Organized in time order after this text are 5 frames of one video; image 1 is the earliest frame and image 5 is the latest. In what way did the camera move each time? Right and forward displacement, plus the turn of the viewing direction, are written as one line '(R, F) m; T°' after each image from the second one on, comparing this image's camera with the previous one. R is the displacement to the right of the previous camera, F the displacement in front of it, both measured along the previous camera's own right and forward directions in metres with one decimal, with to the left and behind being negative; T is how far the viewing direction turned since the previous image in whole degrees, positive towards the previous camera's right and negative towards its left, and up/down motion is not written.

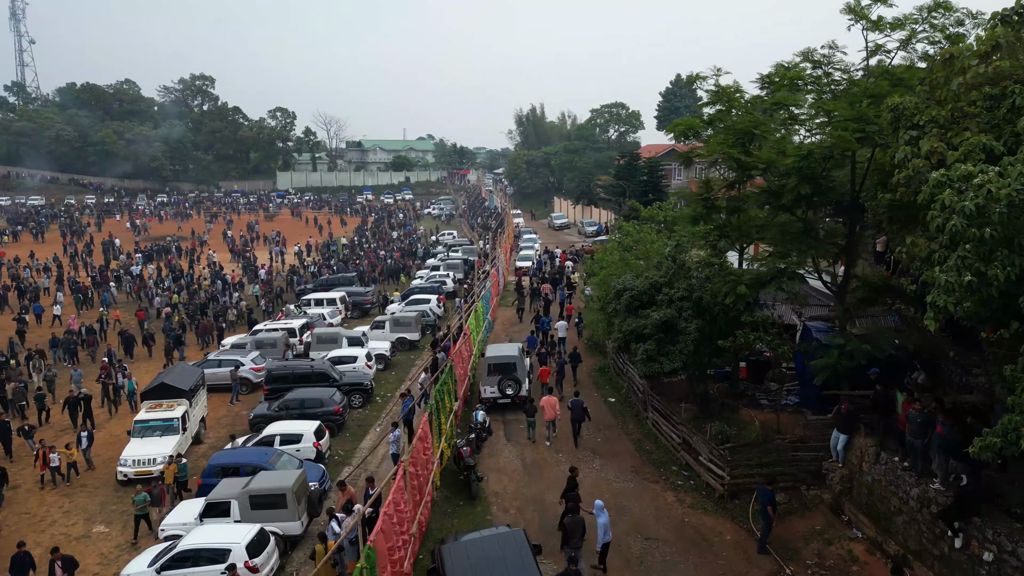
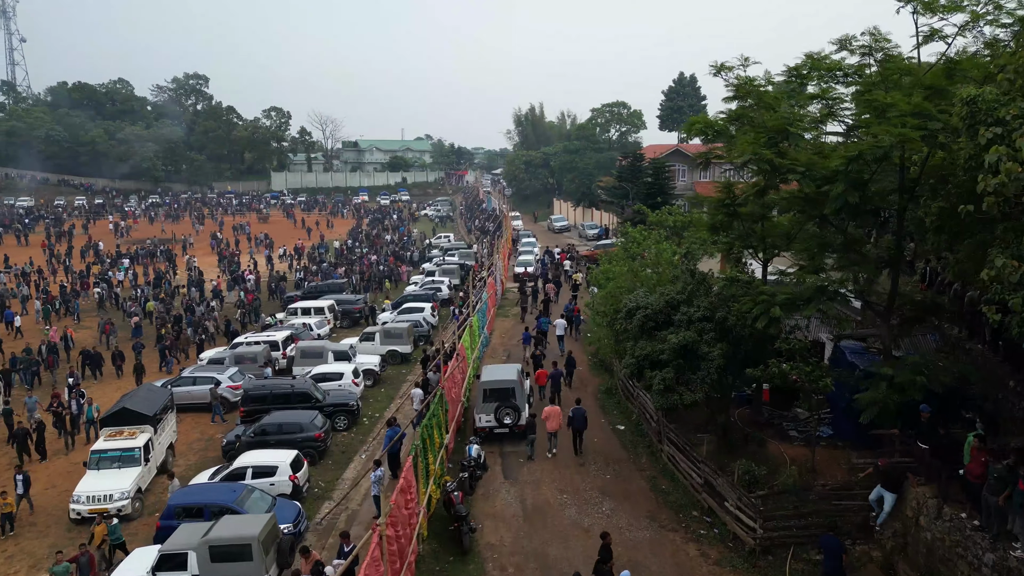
(0.0, +1.8) m; 0°
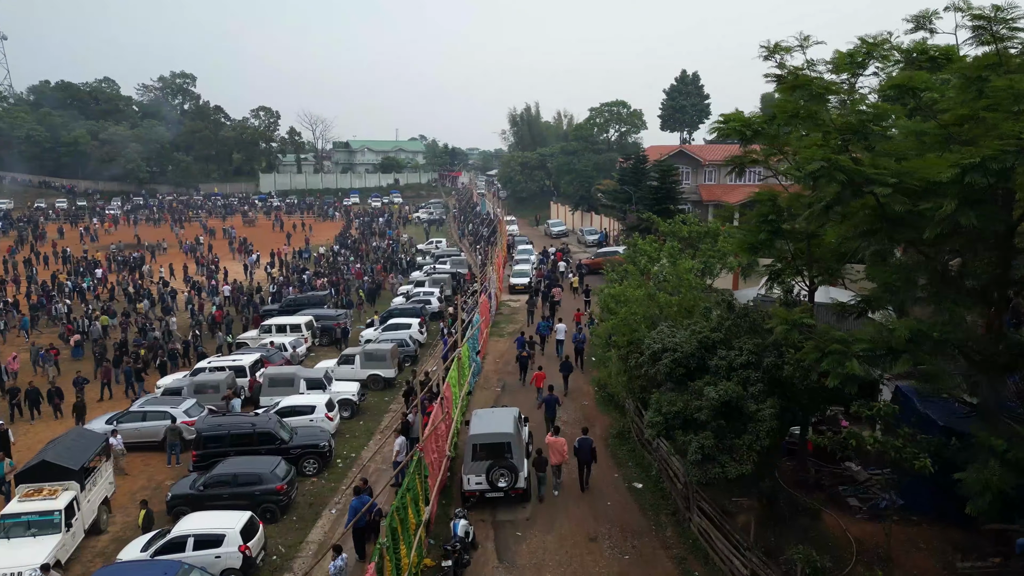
(0.0, +2.8) m; 0°
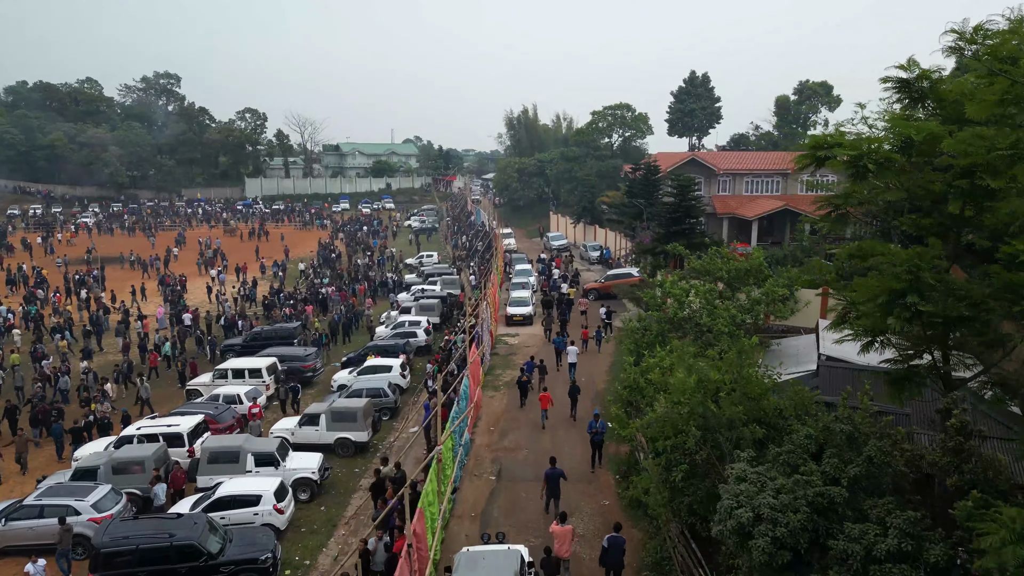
(0.0, +4.3) m; 0°
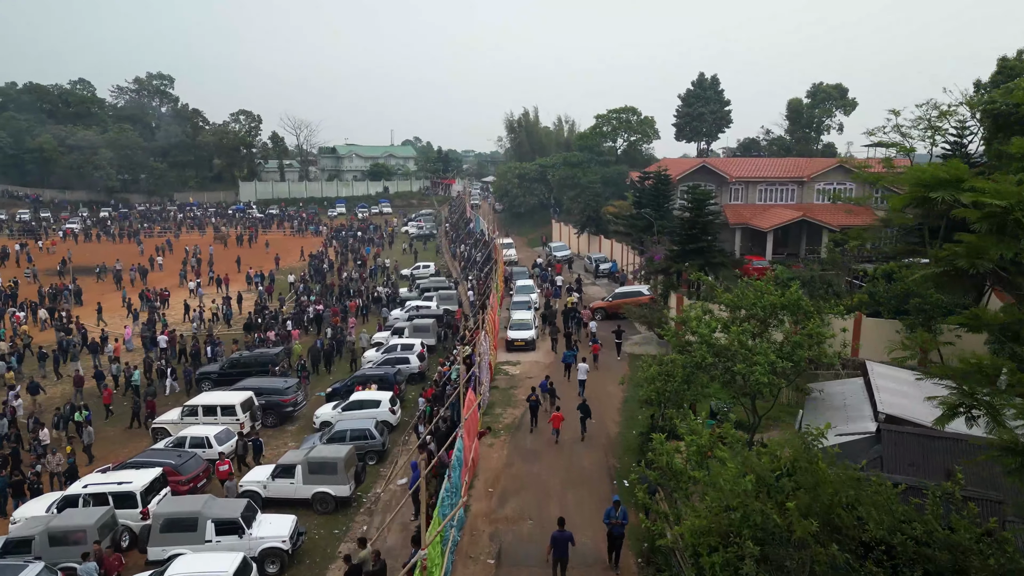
(0.0, +2.5) m; 0°
